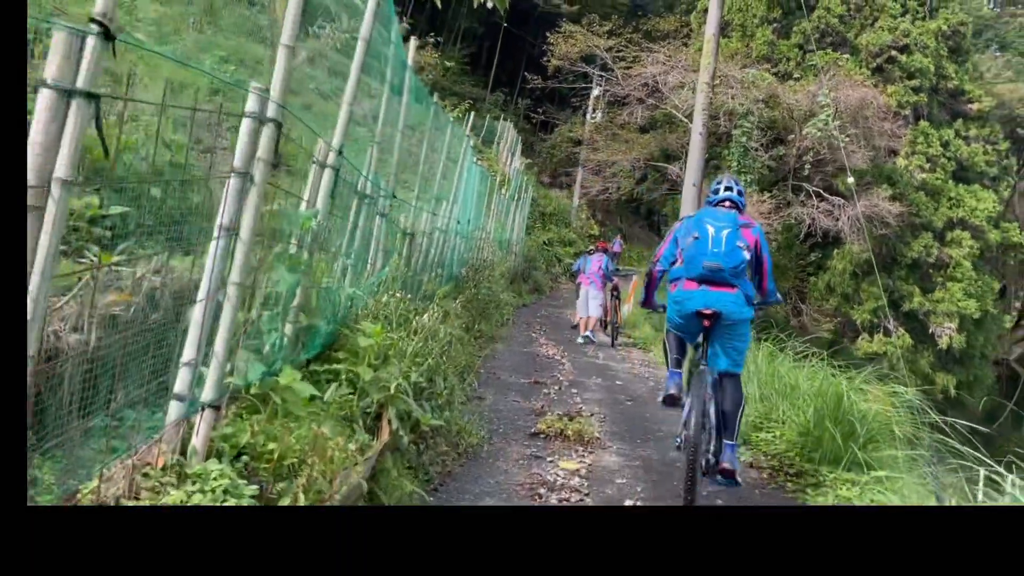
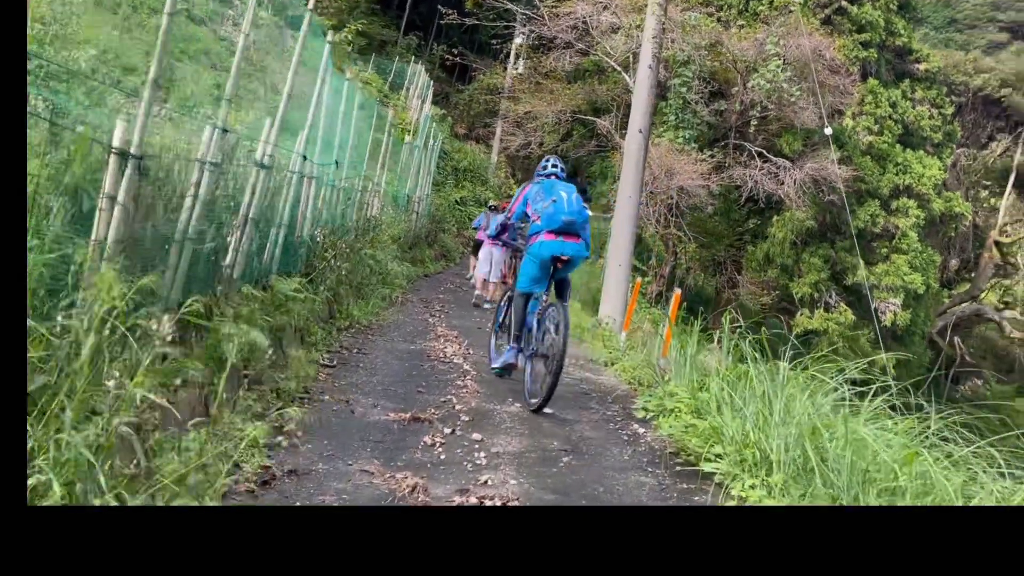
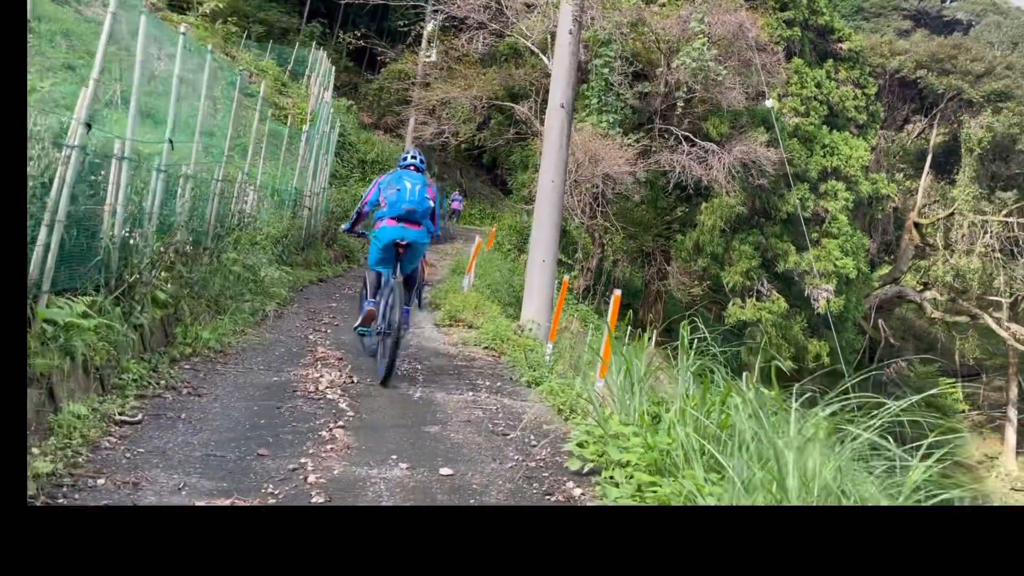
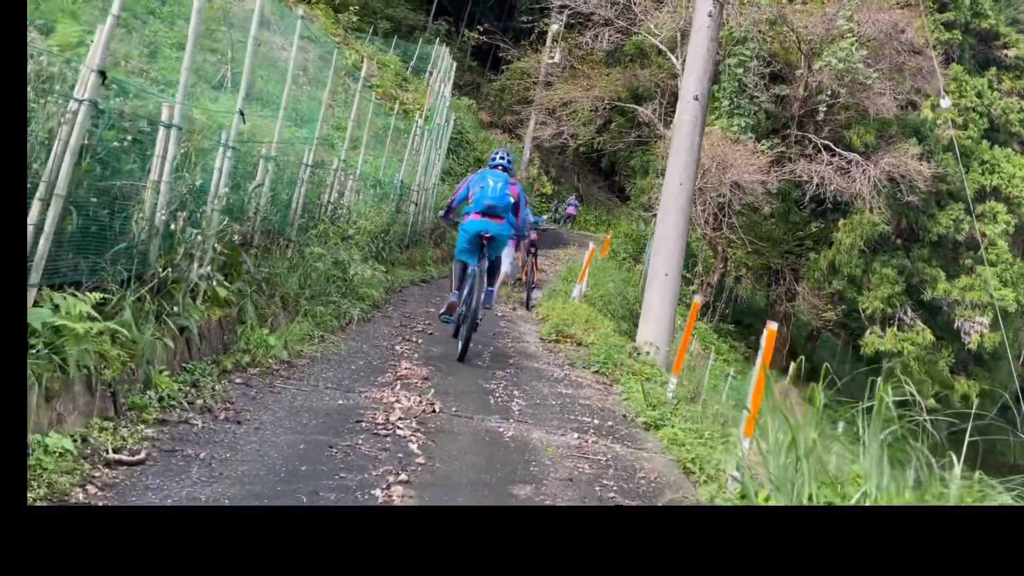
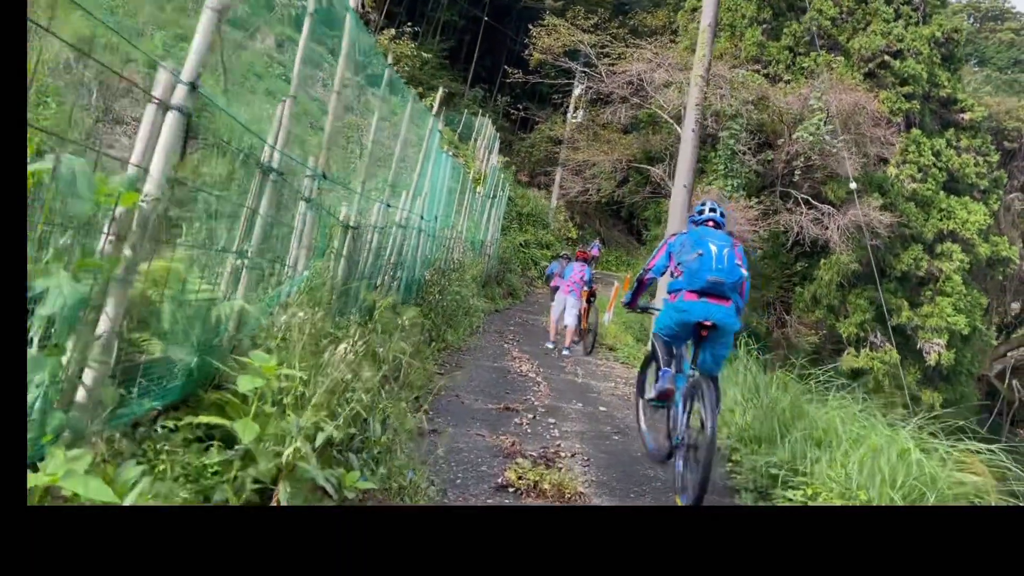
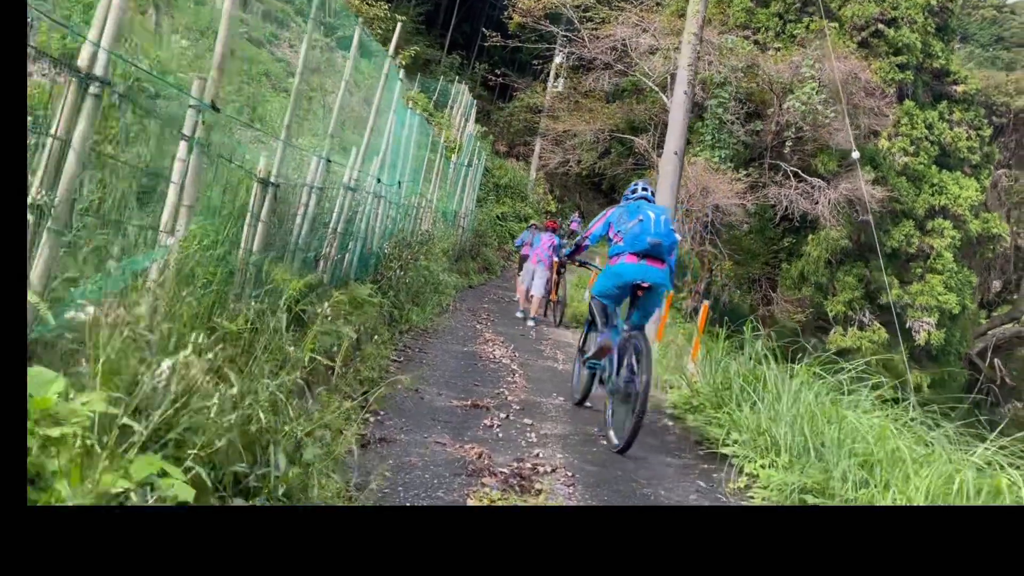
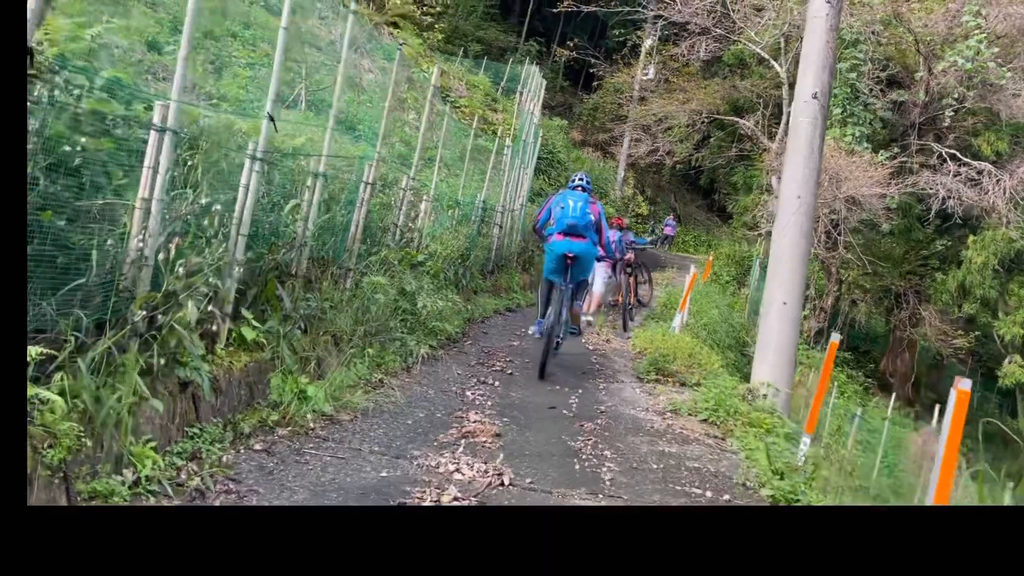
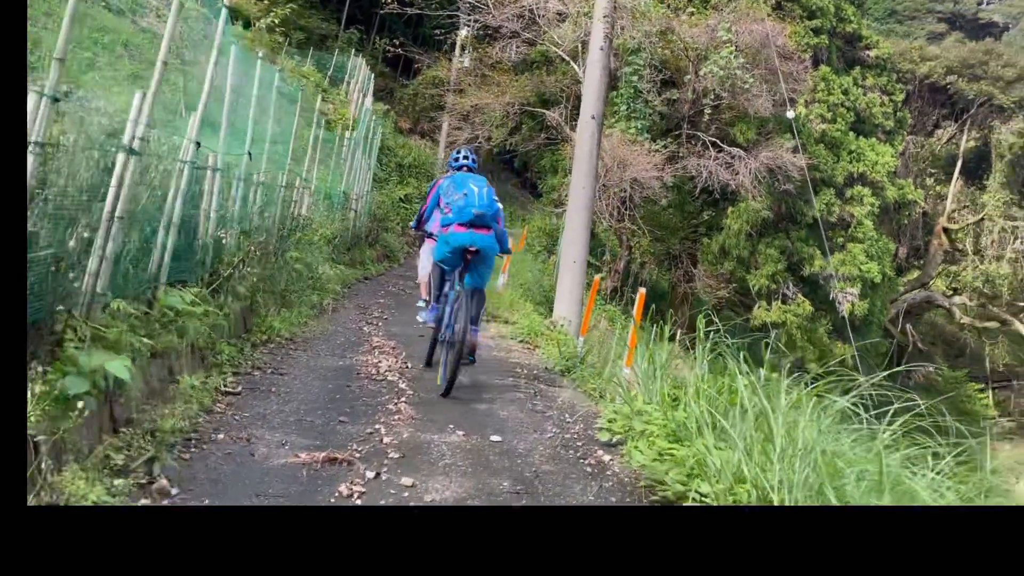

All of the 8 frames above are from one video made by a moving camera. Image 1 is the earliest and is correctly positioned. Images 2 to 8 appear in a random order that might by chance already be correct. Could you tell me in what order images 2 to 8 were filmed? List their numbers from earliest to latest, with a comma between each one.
5, 6, 2, 8, 3, 4, 7
